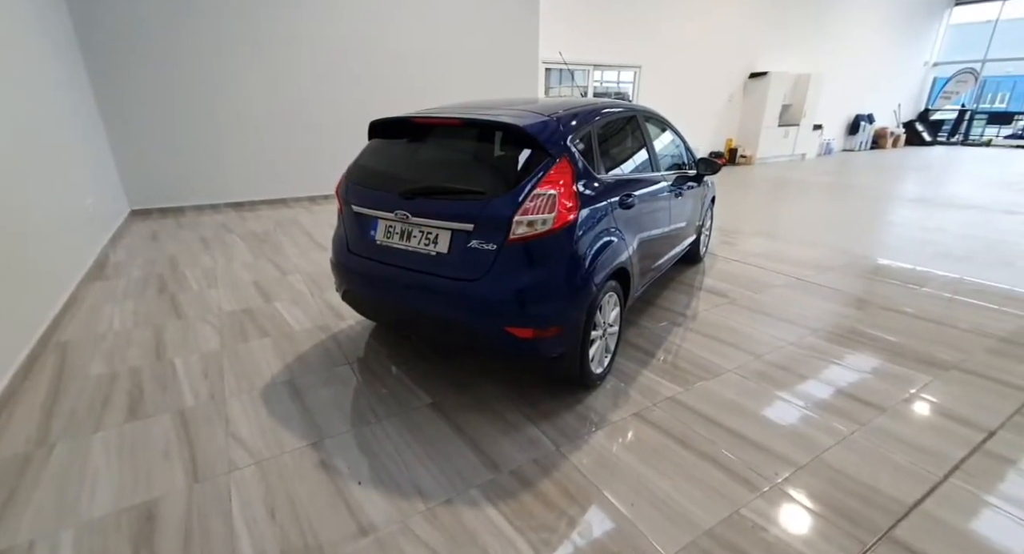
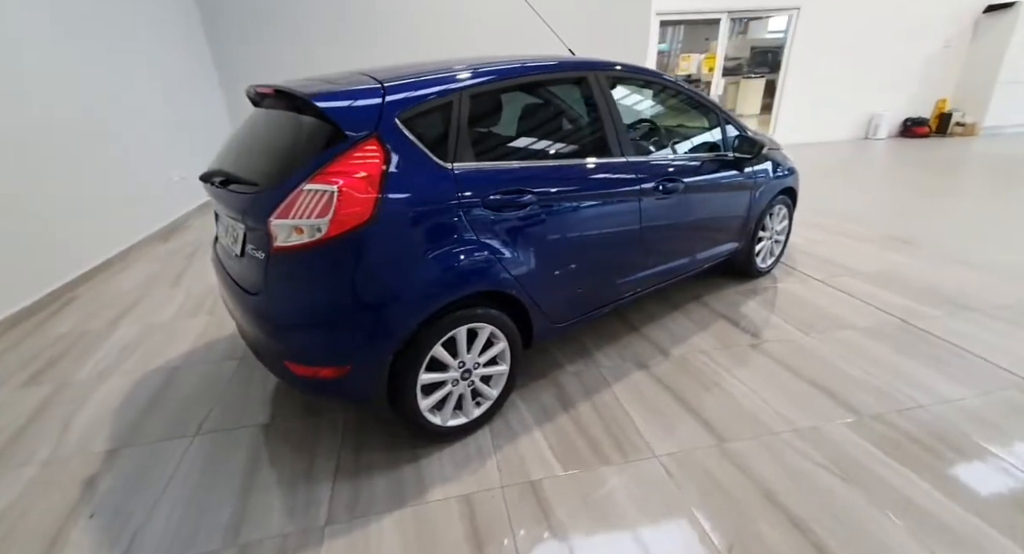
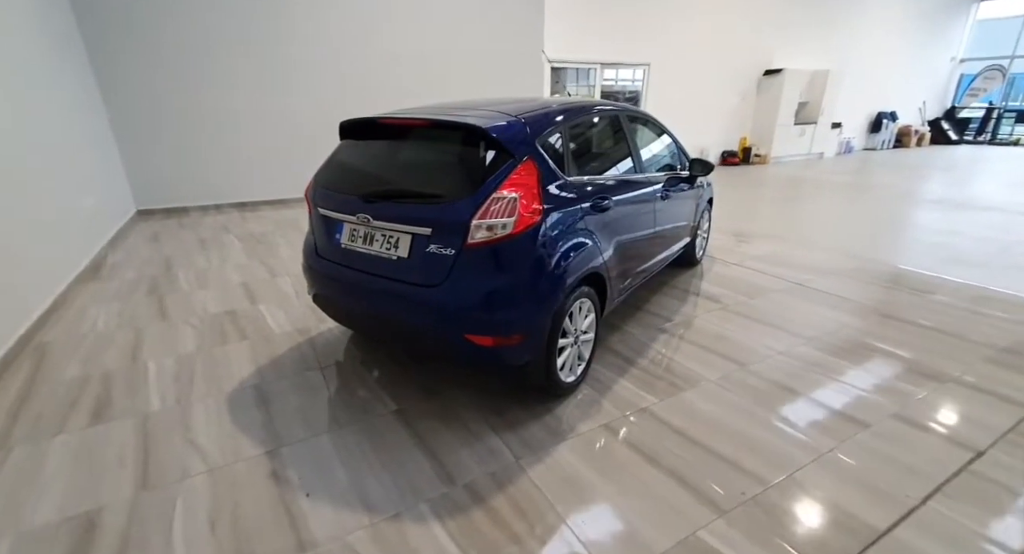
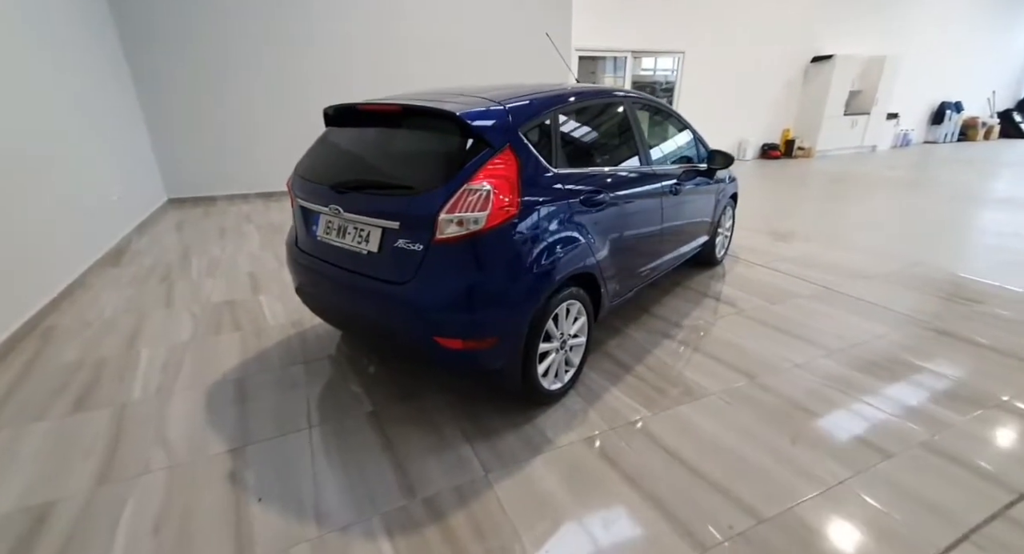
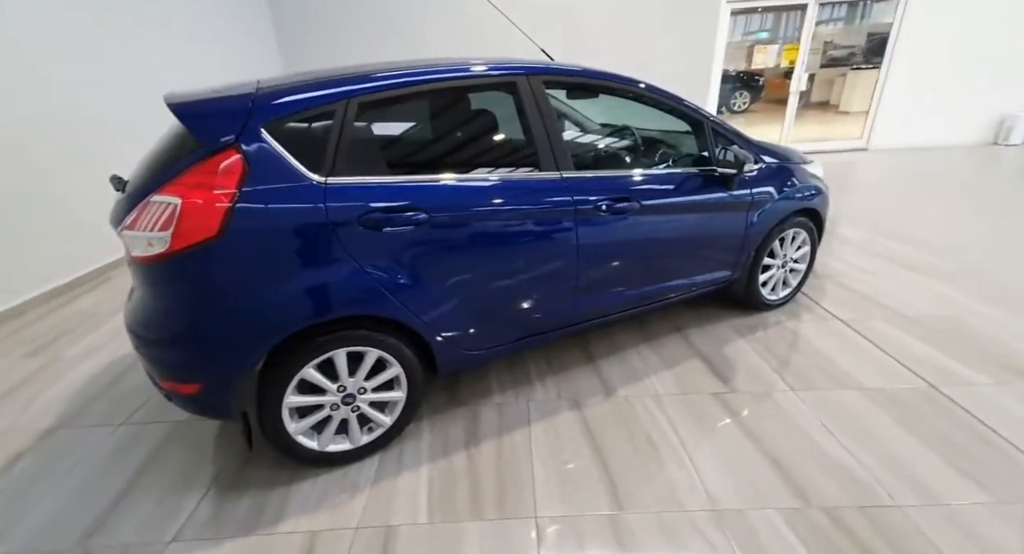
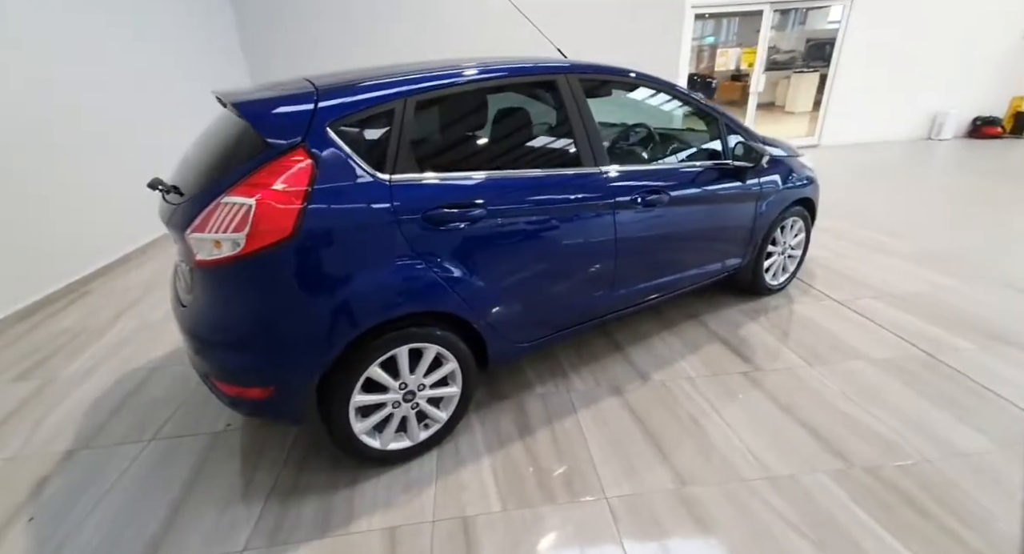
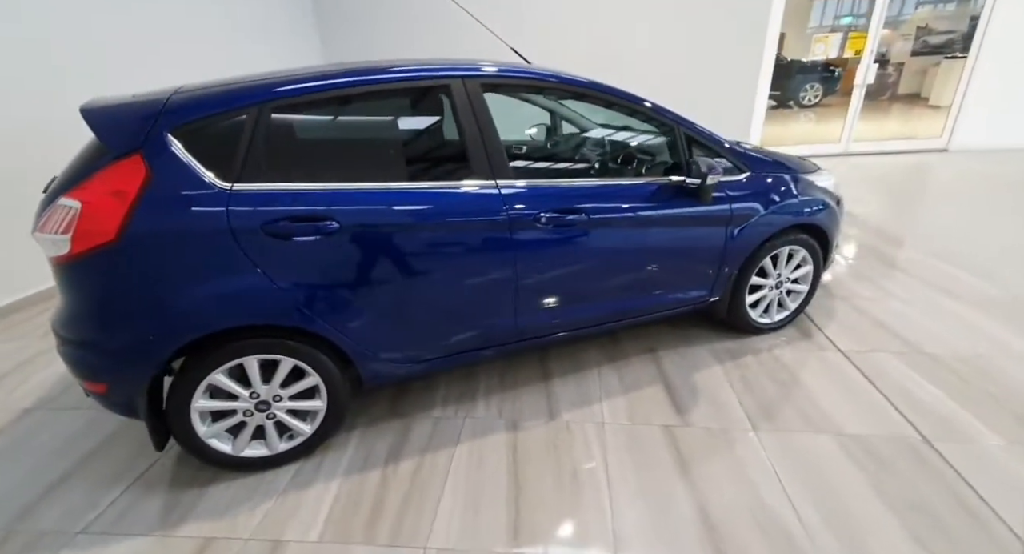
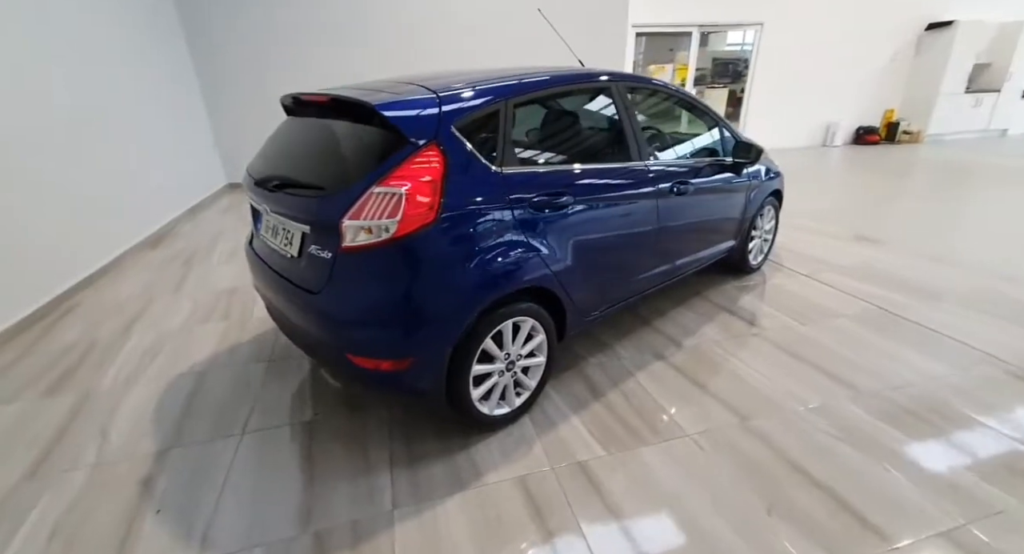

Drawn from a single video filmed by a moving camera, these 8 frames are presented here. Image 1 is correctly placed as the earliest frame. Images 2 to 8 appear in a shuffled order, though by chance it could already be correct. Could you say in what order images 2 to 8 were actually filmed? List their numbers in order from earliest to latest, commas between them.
3, 4, 8, 2, 6, 5, 7
